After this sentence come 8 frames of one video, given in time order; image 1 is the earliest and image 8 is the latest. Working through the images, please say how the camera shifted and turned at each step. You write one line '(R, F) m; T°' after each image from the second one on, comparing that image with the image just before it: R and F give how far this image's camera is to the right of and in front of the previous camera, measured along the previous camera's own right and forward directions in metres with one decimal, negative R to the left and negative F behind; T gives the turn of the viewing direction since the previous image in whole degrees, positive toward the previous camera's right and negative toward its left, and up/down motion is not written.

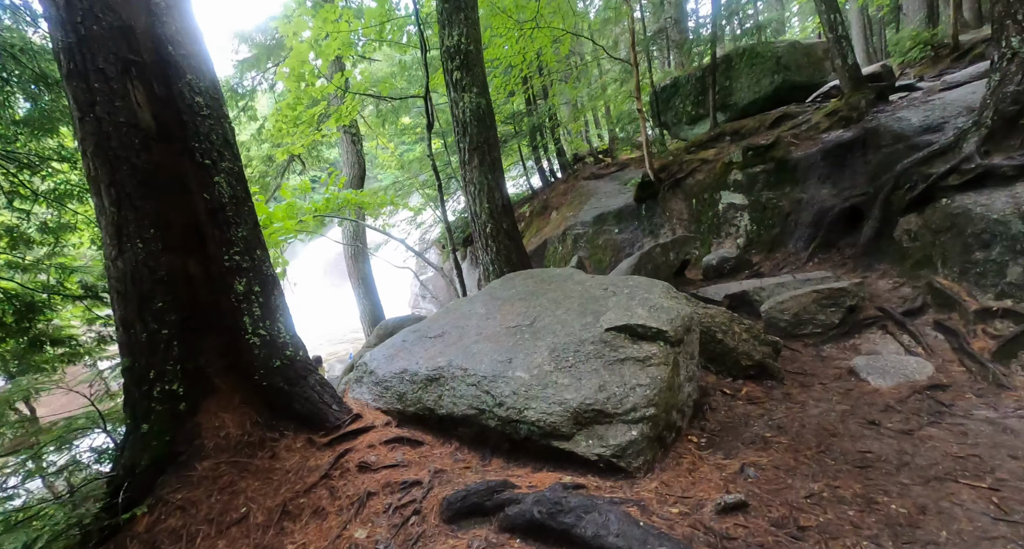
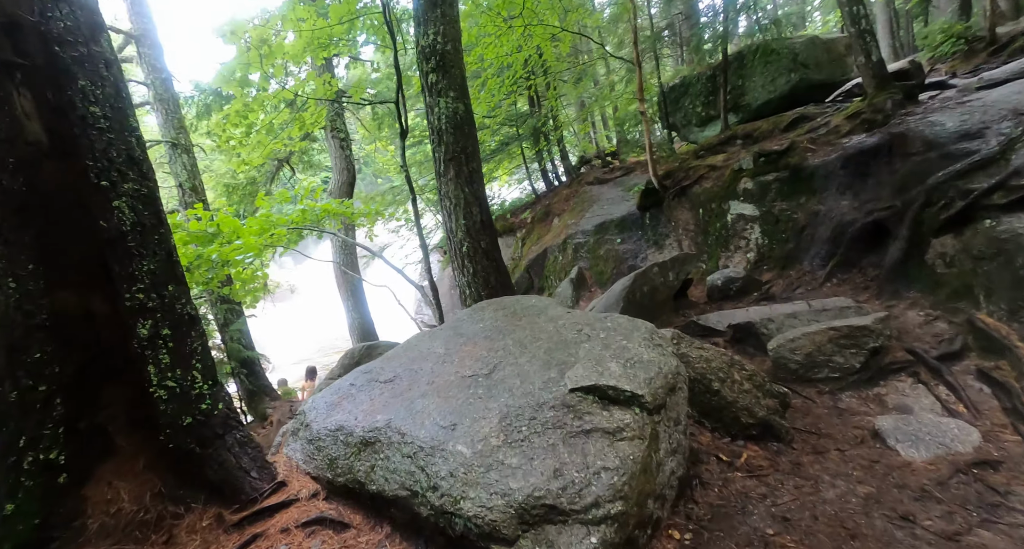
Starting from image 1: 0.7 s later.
(+0.3, +0.6) m; -2°
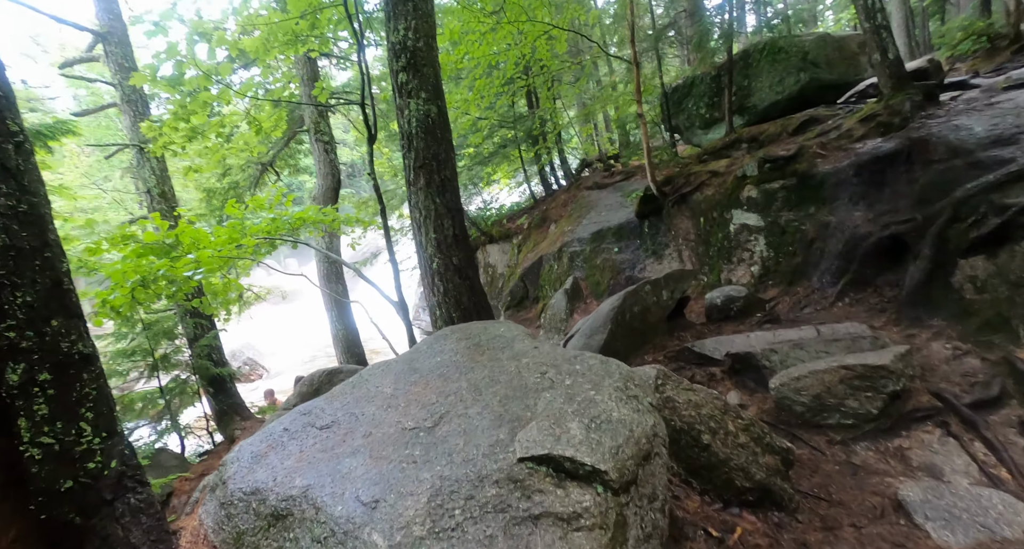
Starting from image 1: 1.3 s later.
(+0.3, +0.5) m; -1°
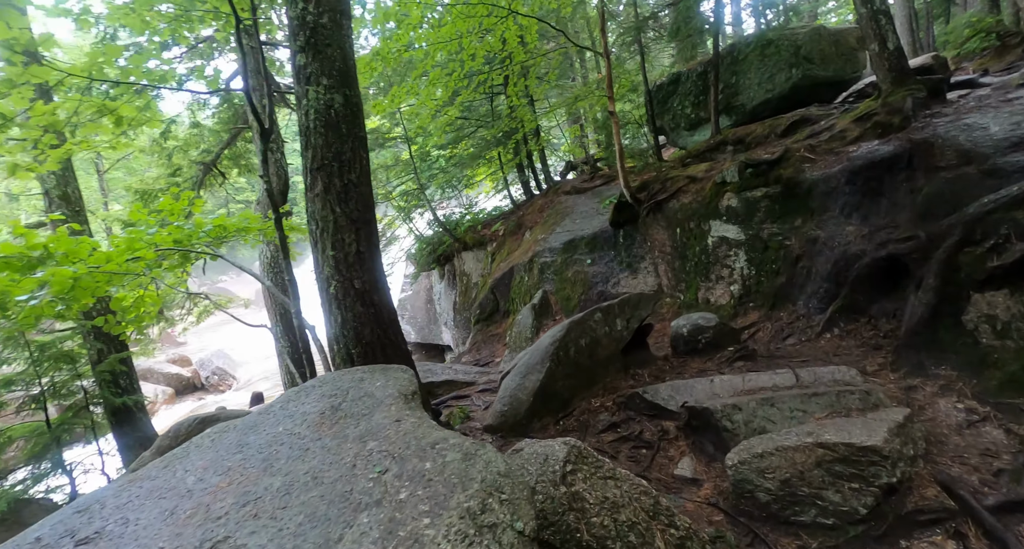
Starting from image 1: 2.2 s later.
(+0.6, +0.8) m; 0°
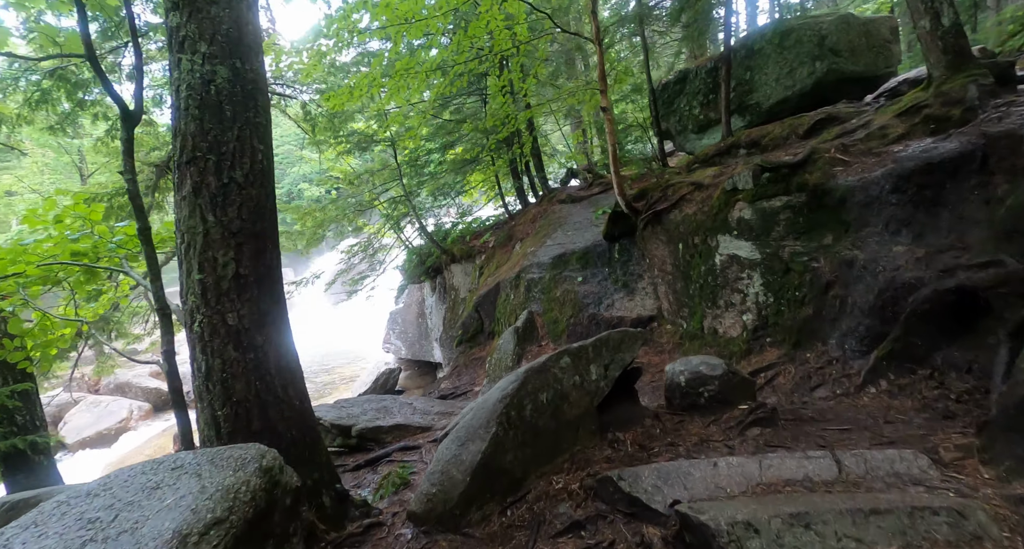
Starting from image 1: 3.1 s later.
(+0.4, +1.0) m; -1°
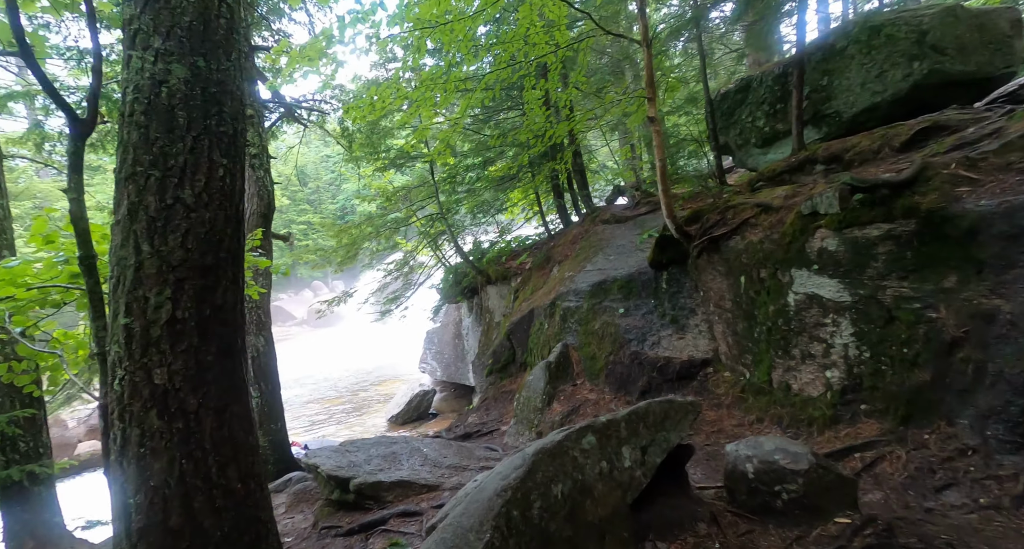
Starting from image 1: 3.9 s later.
(+0.2, +0.8) m; -5°
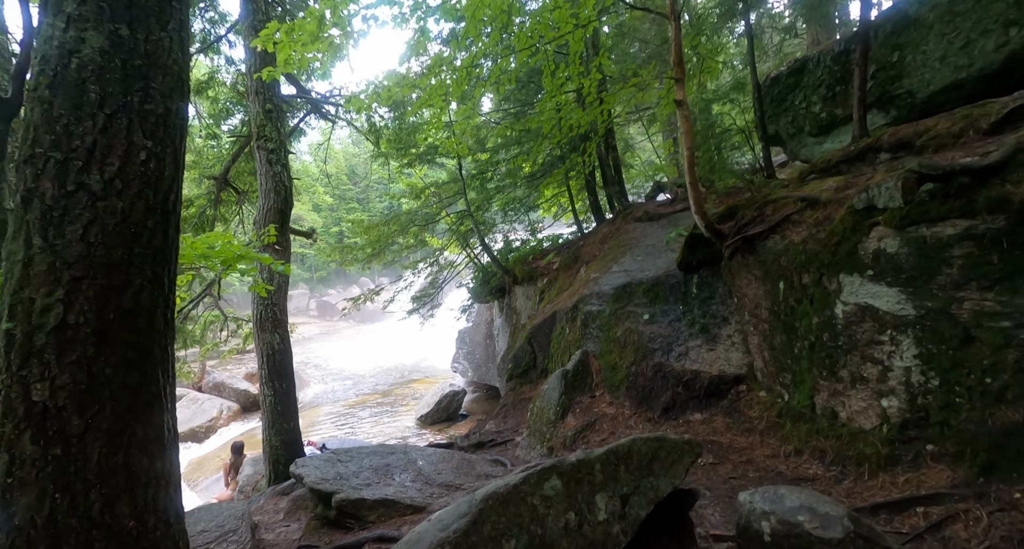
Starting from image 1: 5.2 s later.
(+0.3, +0.5) m; -5°
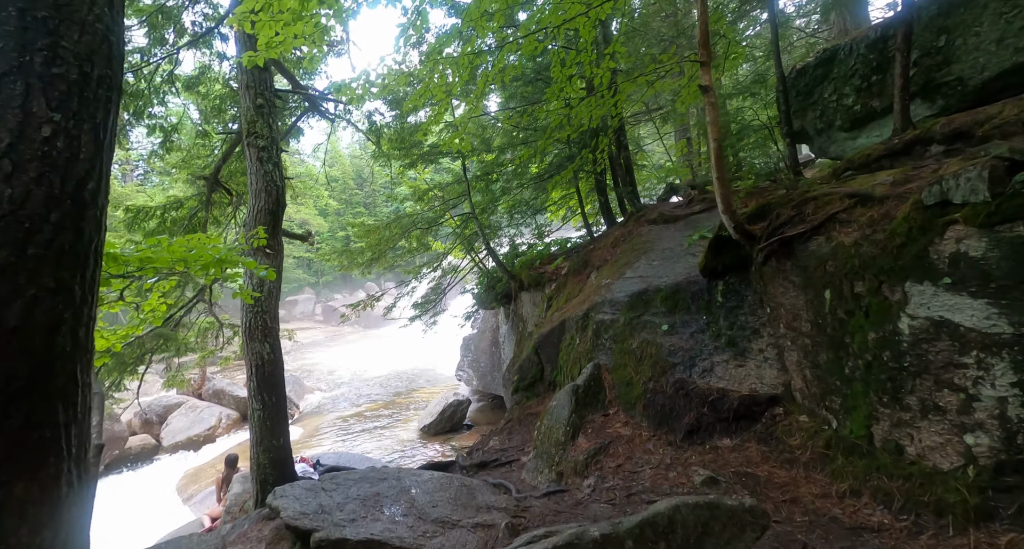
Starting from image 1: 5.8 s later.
(0.0, +0.5) m; -1°
